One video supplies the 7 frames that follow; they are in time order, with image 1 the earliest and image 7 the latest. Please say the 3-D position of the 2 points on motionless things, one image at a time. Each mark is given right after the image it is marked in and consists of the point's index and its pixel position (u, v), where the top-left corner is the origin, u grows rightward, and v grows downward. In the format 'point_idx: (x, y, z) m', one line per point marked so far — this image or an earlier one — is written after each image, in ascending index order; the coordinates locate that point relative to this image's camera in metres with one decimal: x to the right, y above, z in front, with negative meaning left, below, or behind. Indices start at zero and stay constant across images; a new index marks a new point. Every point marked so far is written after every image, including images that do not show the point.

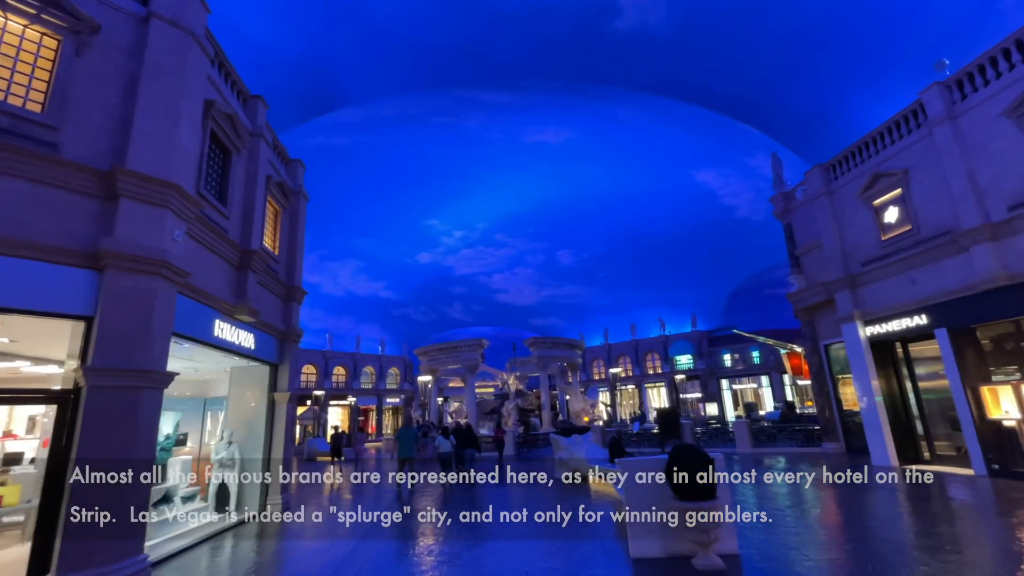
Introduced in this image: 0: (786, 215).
0: (+10.1, +2.7, +17.8) m
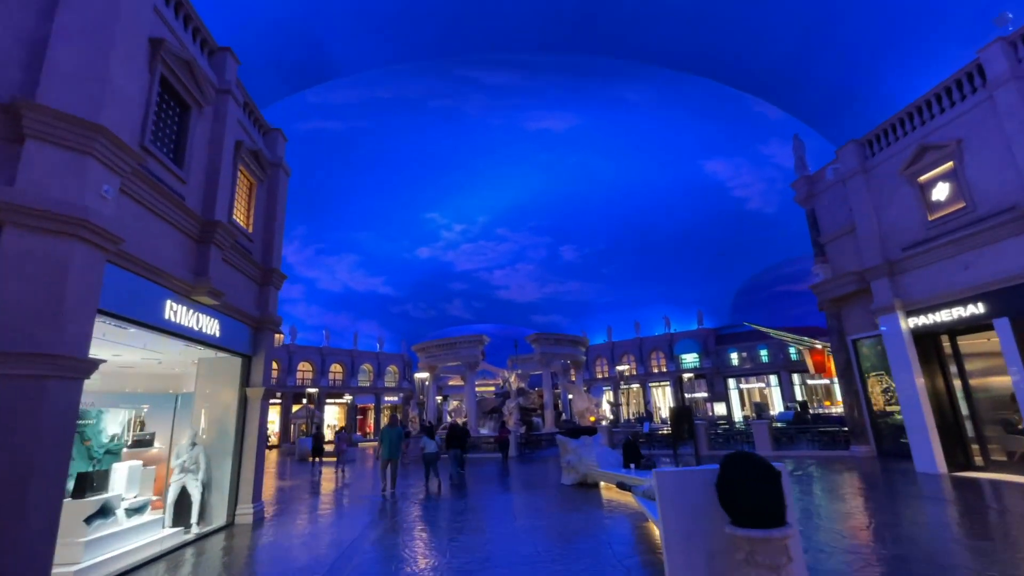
0: (+10.2, +3.0, +16.5) m
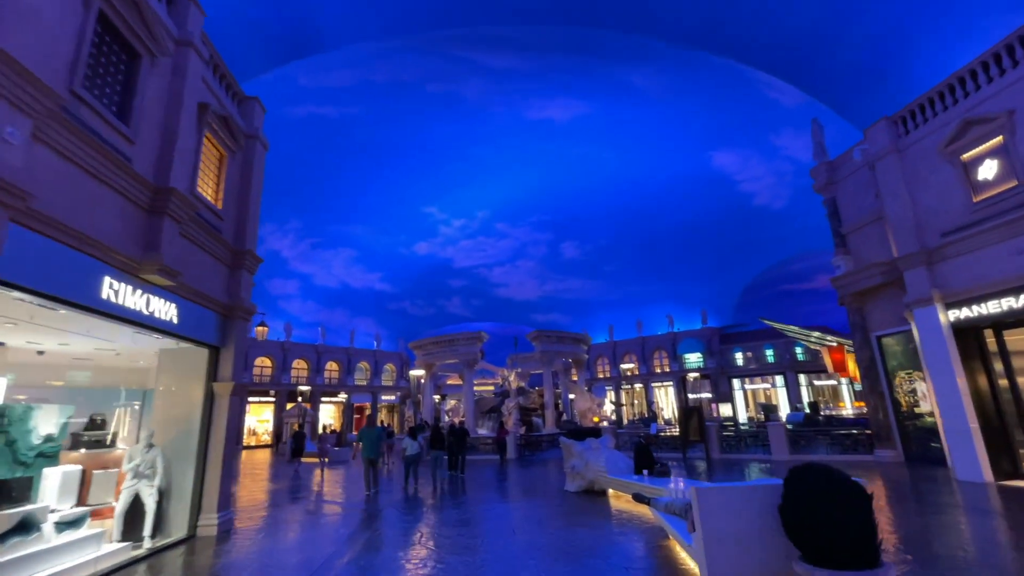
0: (+10.2, +3.2, +15.5) m
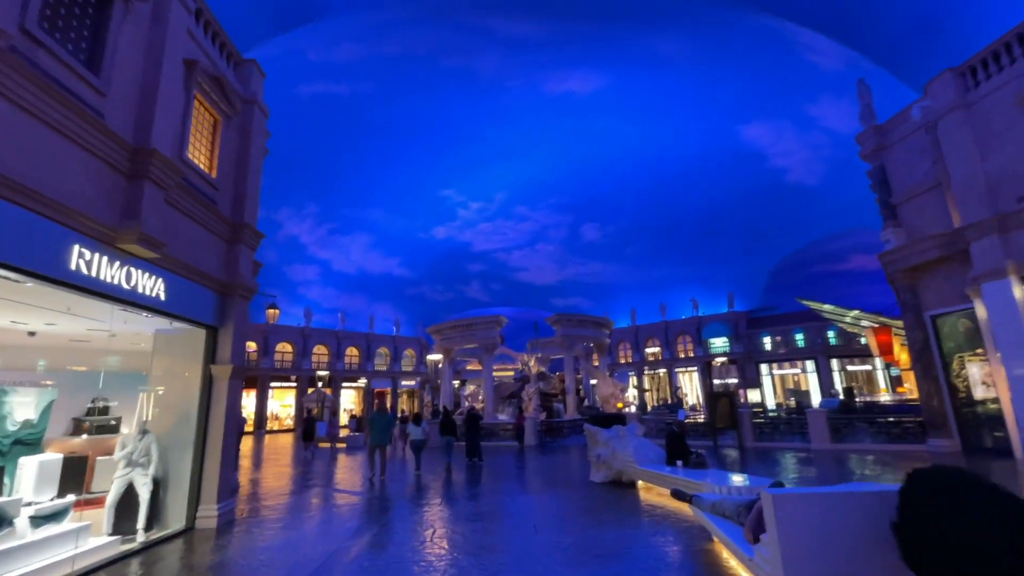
0: (+10.8, +3.9, +14.2) m
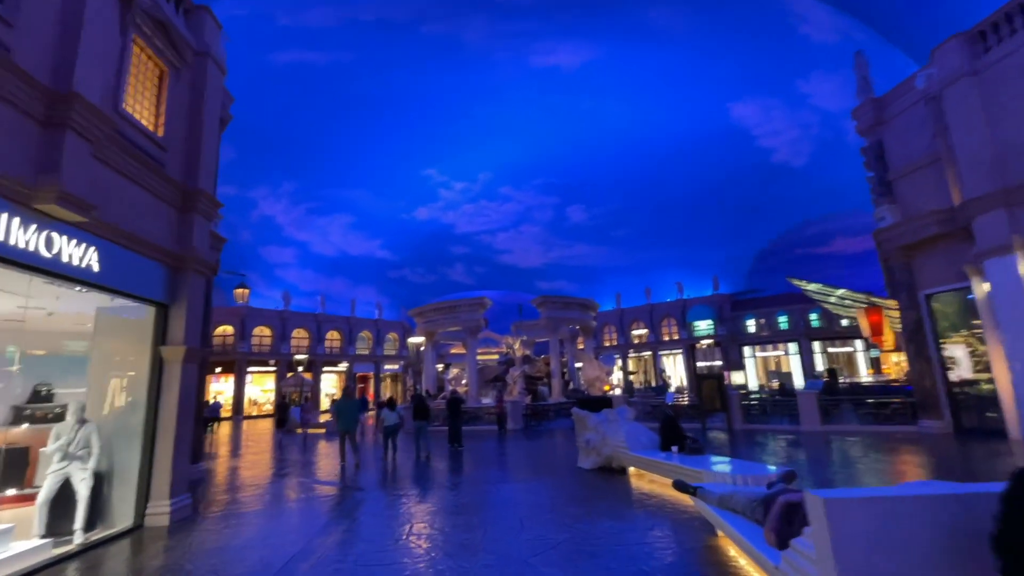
0: (+10.3, +4.5, +13.7) m
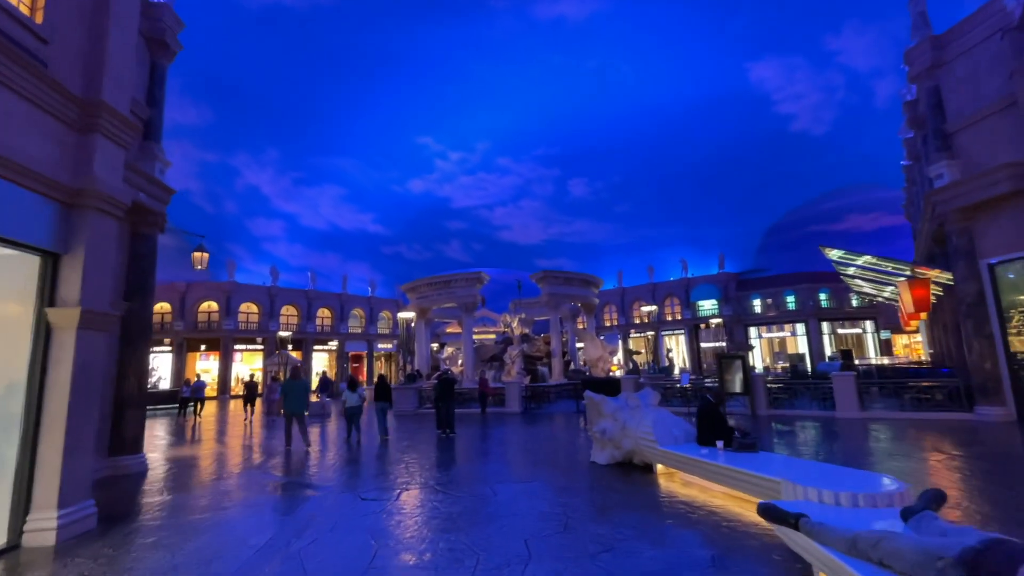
0: (+10.4, +5.3, +11.9) m
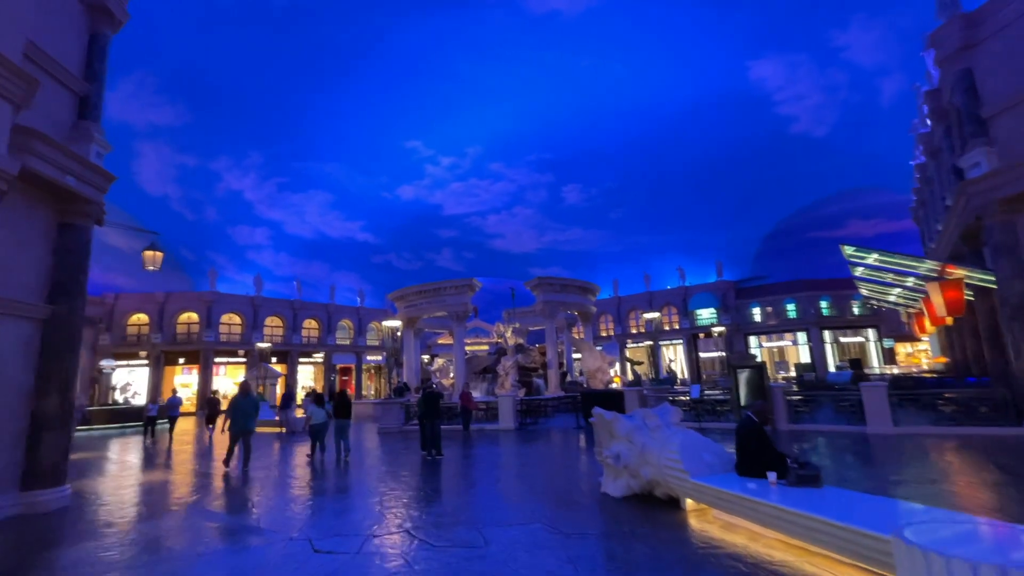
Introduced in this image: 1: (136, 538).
0: (+10.2, +5.3, +10.9) m
1: (-4.8, -3.2, +6.2) m
